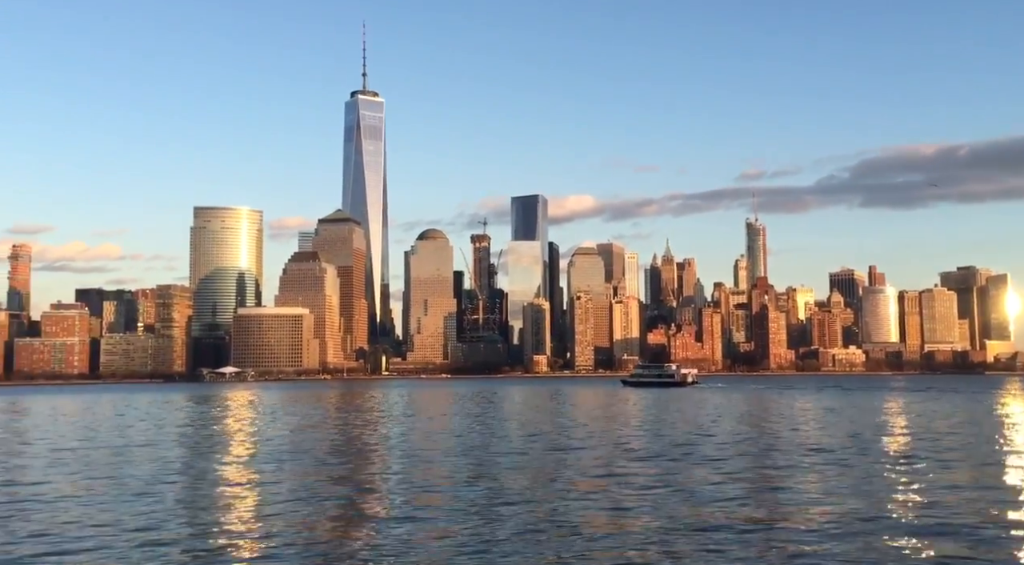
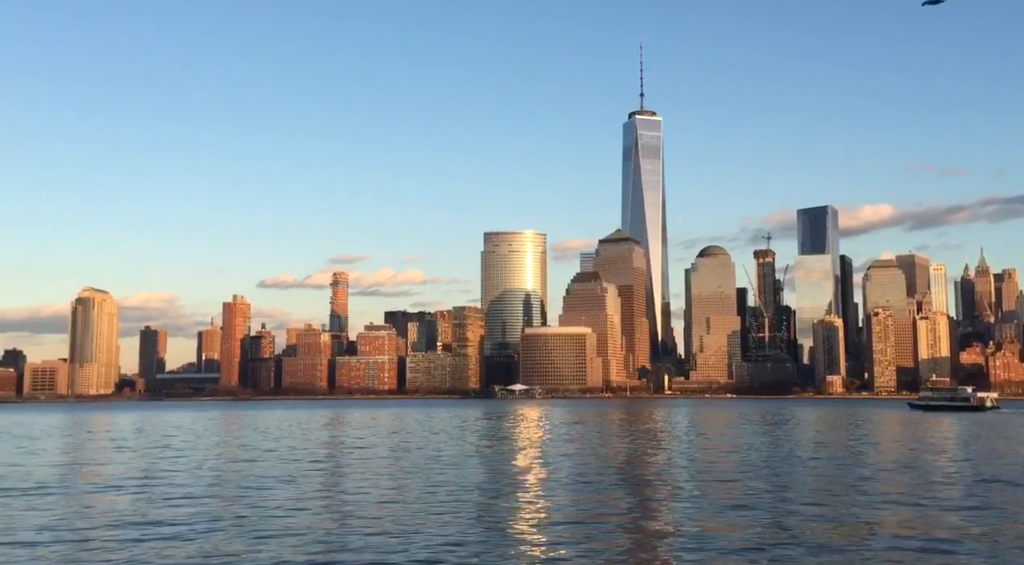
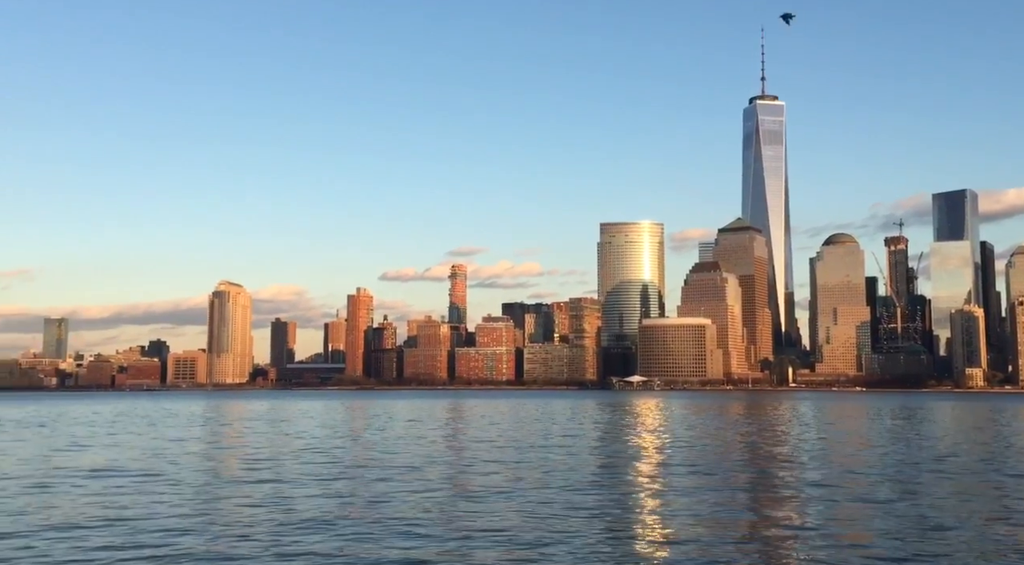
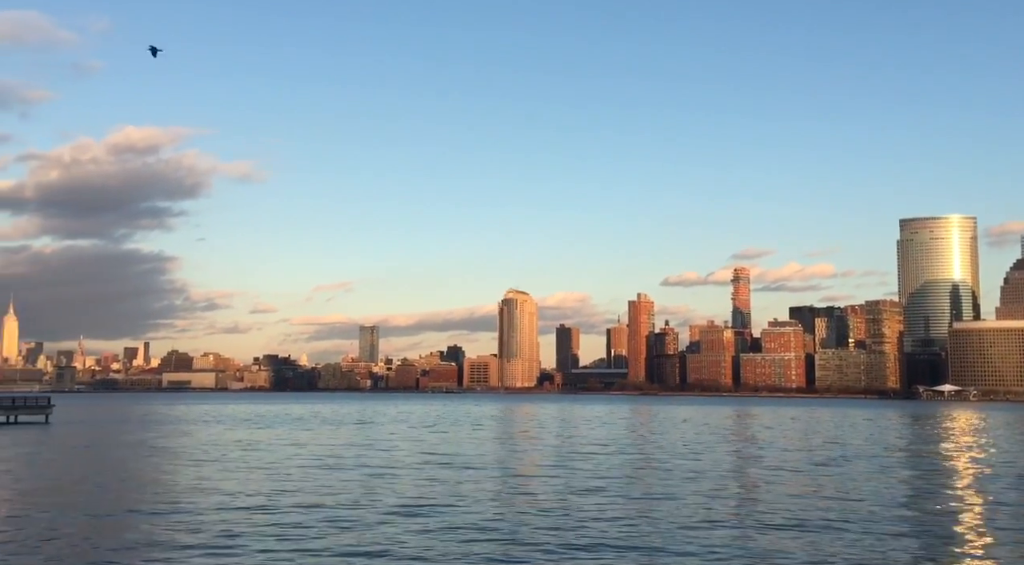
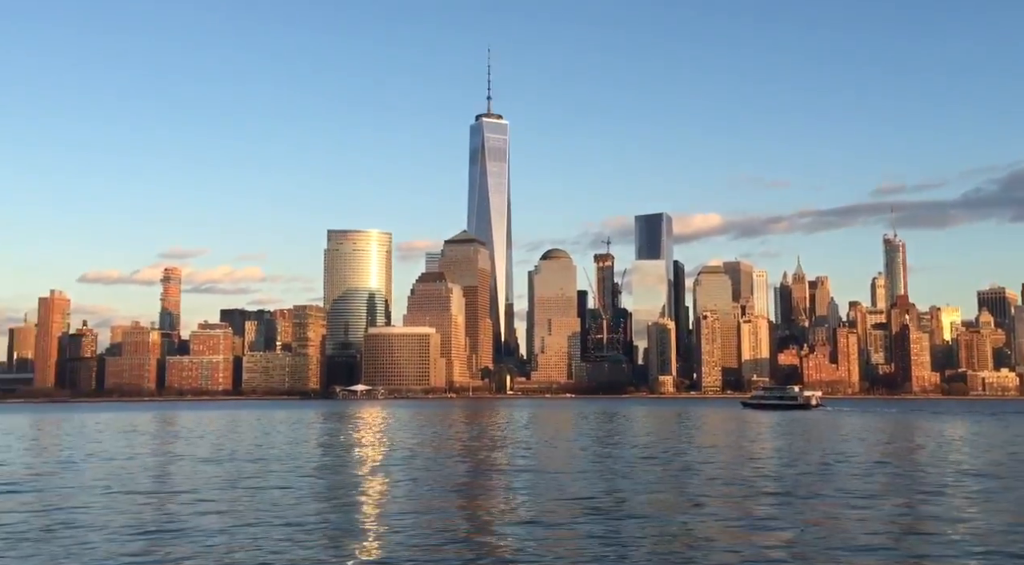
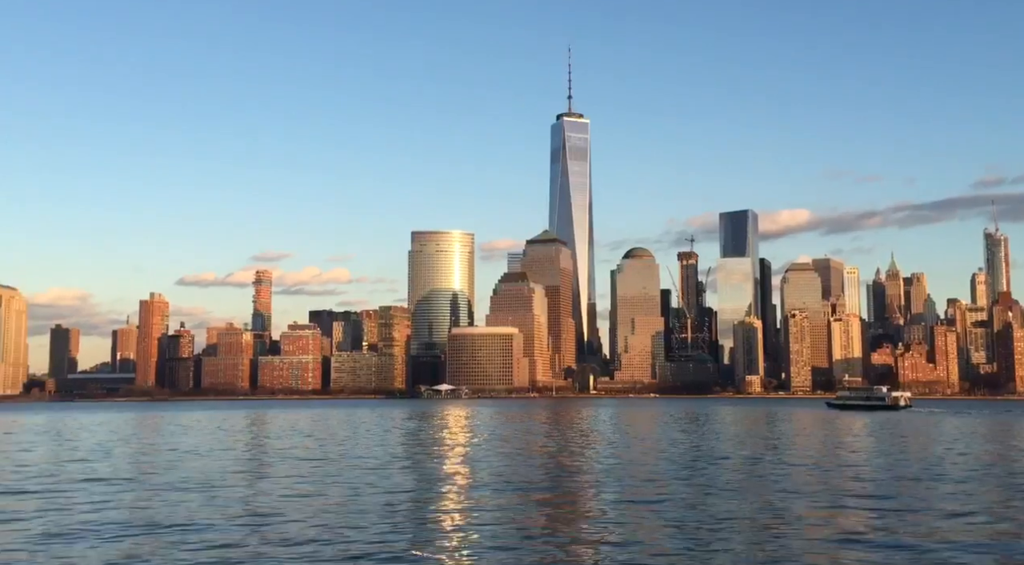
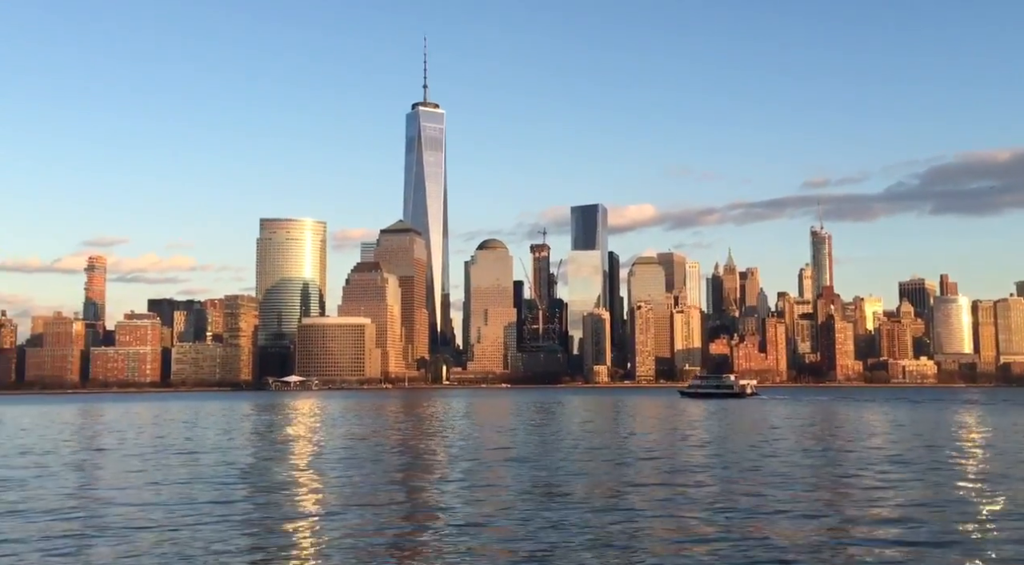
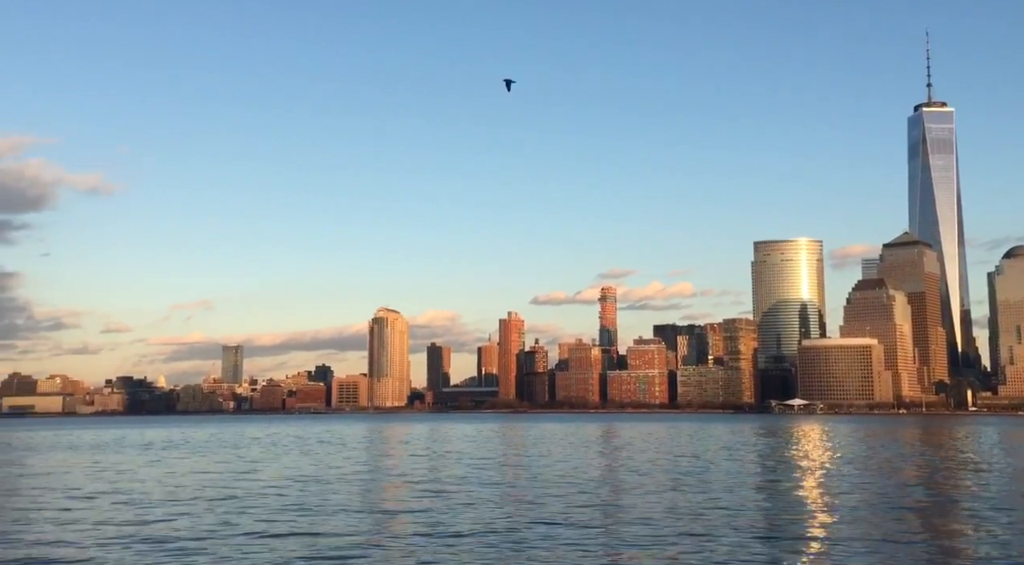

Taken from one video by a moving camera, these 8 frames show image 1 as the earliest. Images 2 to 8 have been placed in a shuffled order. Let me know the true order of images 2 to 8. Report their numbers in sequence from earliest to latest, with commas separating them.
7, 5, 6, 2, 3, 8, 4
